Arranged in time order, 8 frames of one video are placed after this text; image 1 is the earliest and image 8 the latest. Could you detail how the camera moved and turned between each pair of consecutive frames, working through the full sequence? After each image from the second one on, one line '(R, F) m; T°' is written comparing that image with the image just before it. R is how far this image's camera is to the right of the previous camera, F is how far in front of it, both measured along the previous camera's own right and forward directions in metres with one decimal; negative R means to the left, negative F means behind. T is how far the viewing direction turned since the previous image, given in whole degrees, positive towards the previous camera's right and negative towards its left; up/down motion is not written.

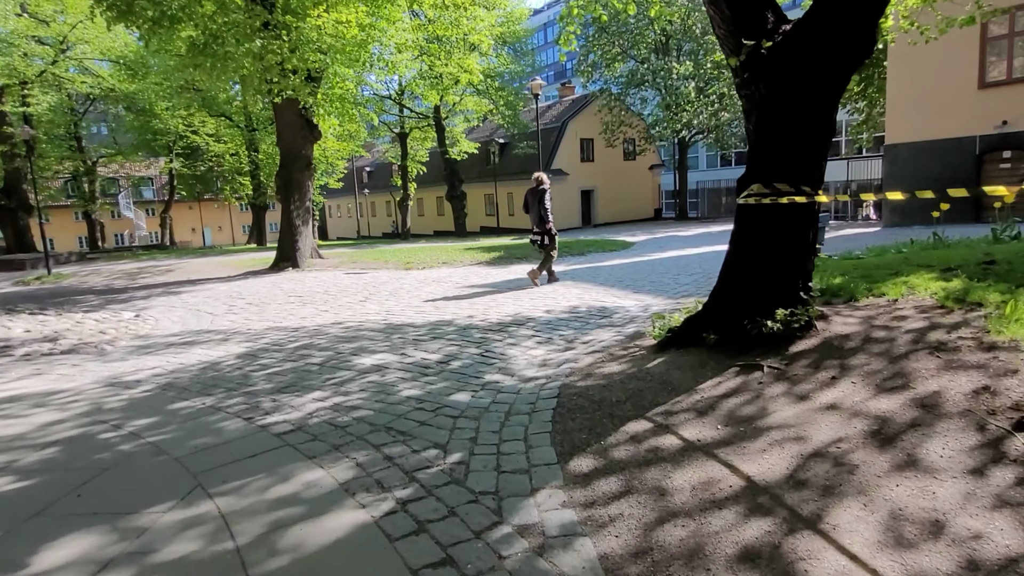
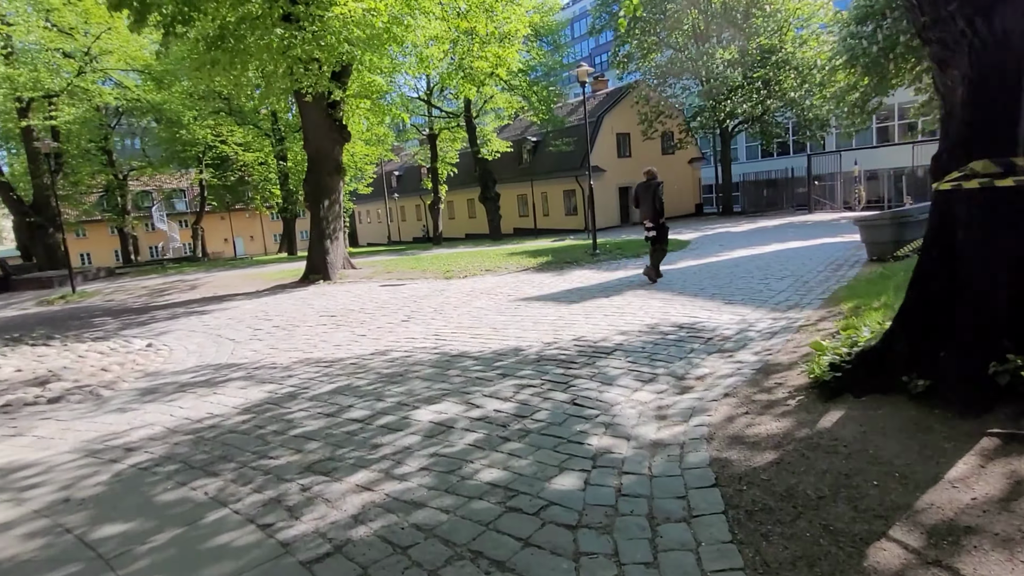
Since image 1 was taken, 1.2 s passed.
(-0.5, +1.4) m; -3°
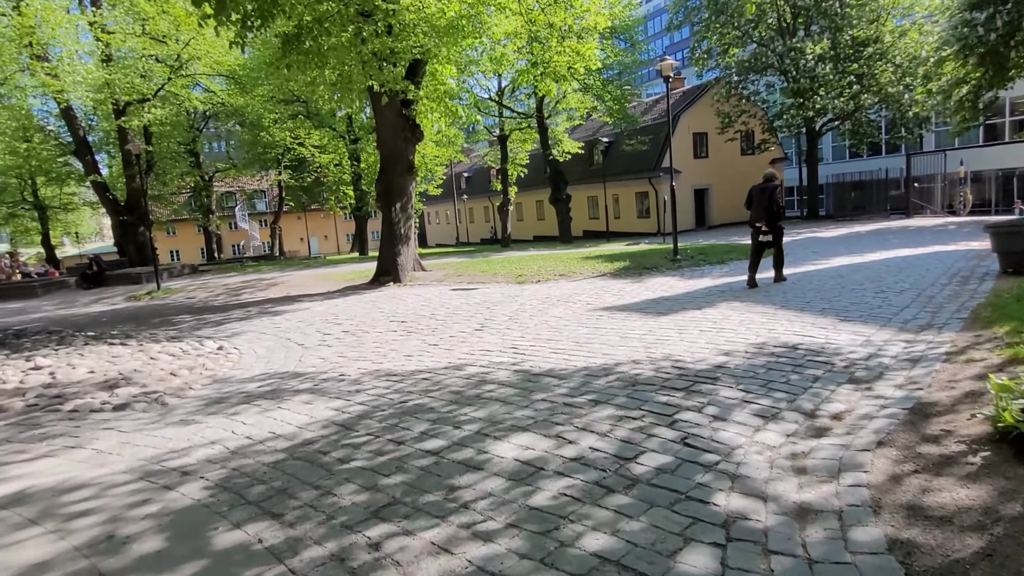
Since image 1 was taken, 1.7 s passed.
(-0.2, +0.6) m; -6°
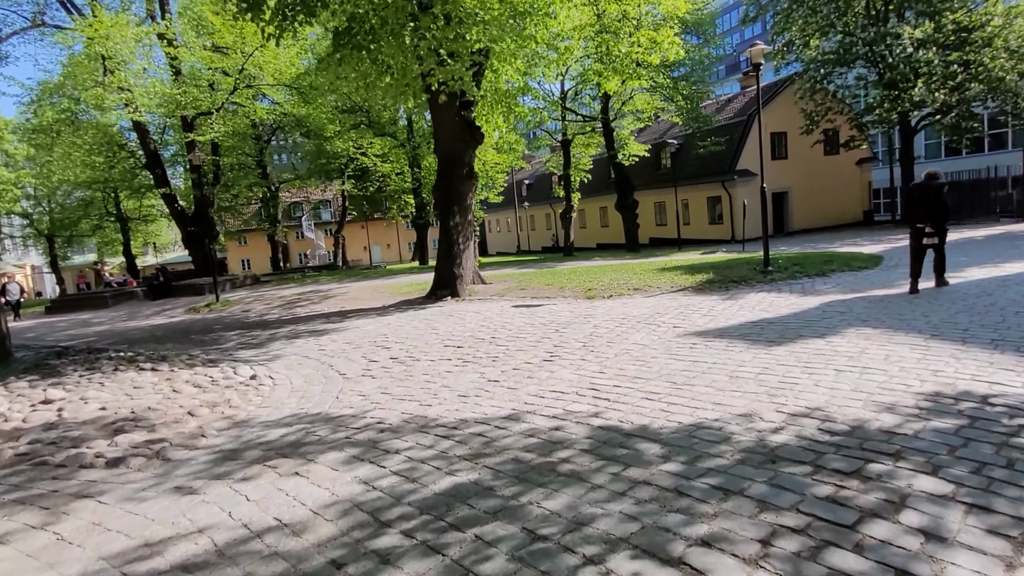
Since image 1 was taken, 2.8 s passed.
(-0.2, +1.3) m; -6°
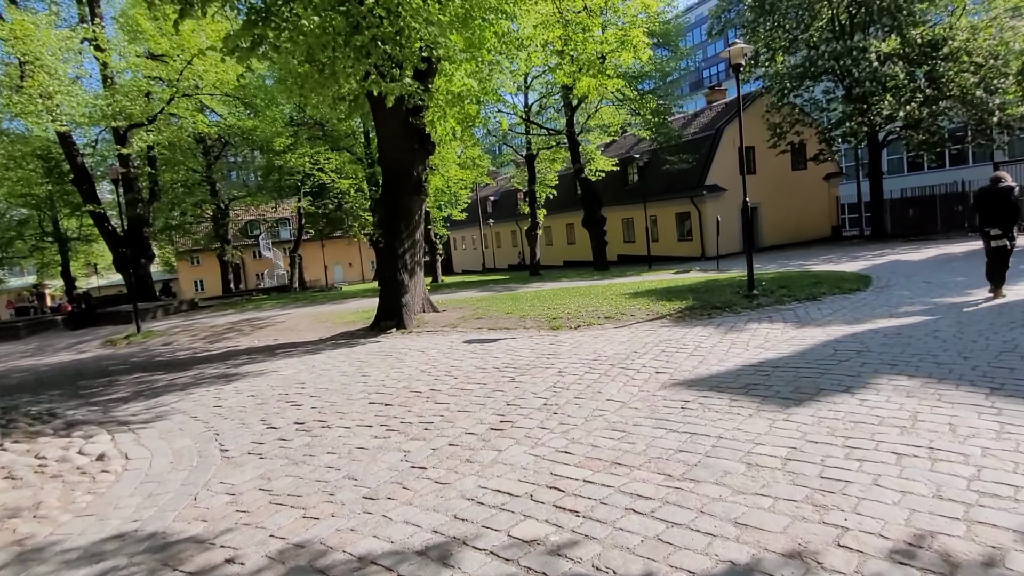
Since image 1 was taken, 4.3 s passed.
(+0.3, +1.6) m; +3°
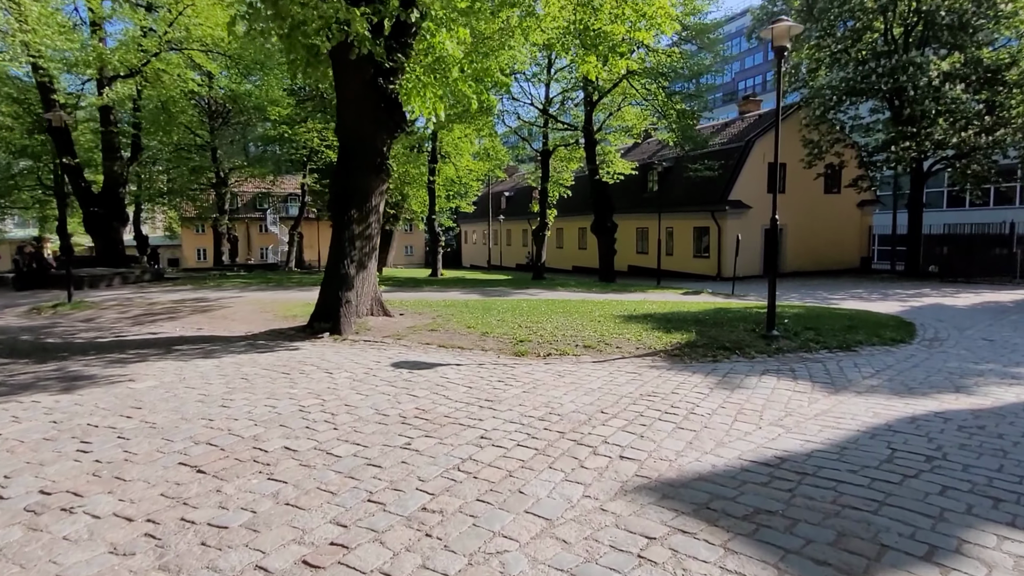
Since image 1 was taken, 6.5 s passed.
(+0.8, +2.2) m; -1°
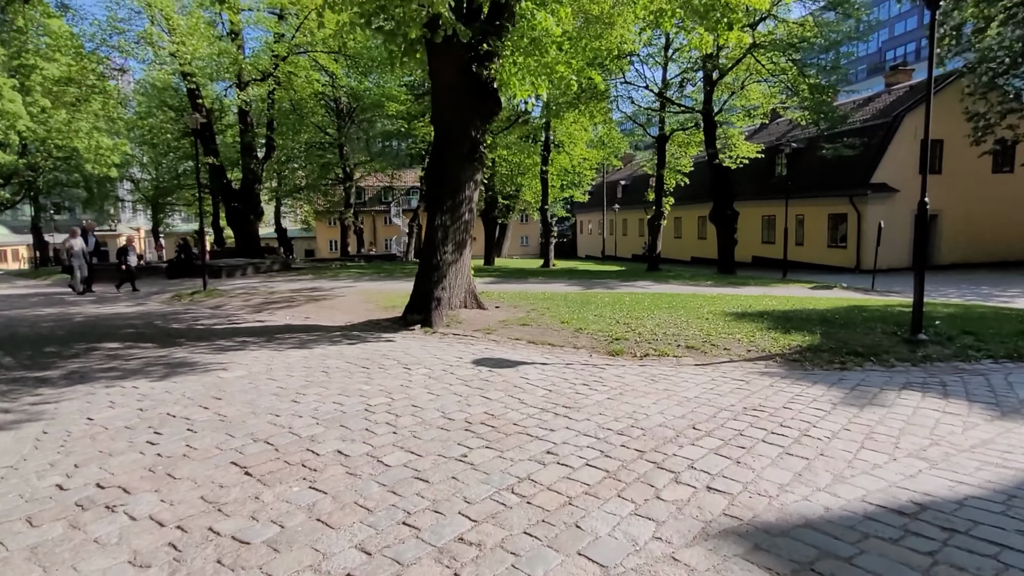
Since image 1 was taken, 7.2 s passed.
(+0.3, +0.6) m; -11°
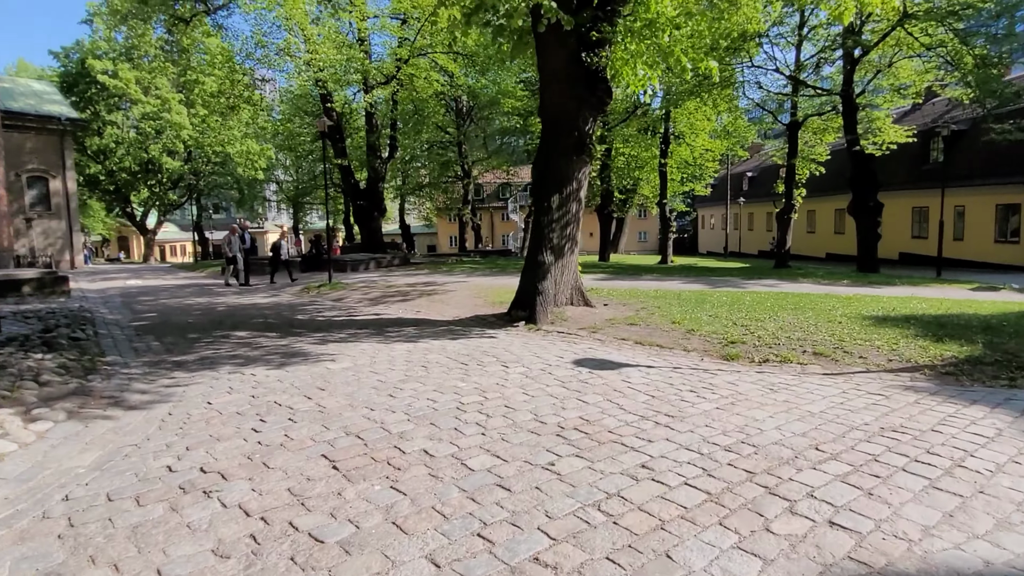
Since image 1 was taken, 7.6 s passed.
(+0.1, +0.3) m; -11°
